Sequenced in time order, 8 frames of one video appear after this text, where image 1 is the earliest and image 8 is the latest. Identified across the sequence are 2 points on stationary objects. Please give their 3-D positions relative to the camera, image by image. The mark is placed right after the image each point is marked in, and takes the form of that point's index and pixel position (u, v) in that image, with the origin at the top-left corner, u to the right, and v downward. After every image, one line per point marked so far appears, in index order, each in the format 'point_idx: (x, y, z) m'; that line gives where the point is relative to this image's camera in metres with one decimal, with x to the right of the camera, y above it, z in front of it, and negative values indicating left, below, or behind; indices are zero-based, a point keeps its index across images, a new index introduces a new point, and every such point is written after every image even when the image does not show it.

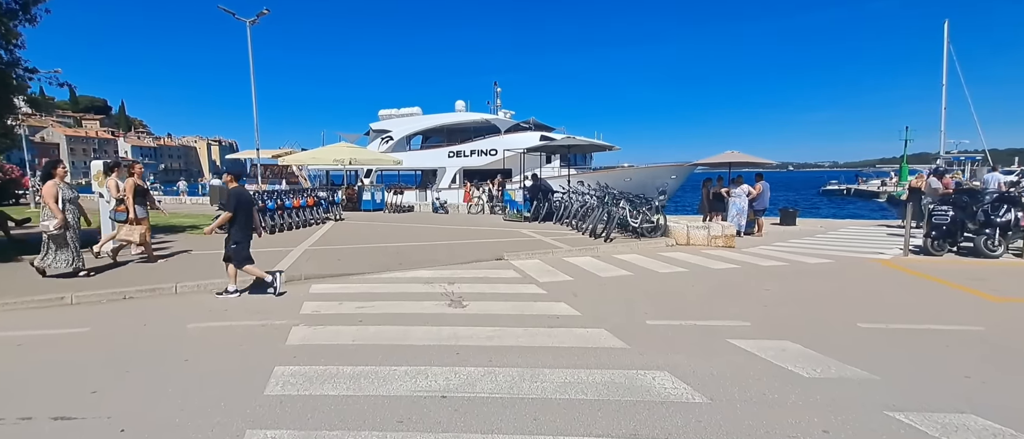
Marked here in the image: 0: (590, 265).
0: (+1.4, -0.8, +8.0) m
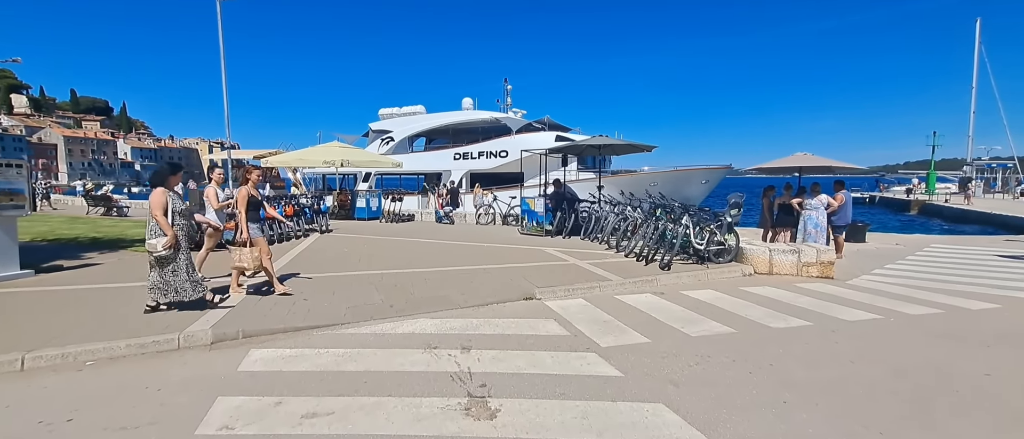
0: (+1.9, -1.2, +5.7) m
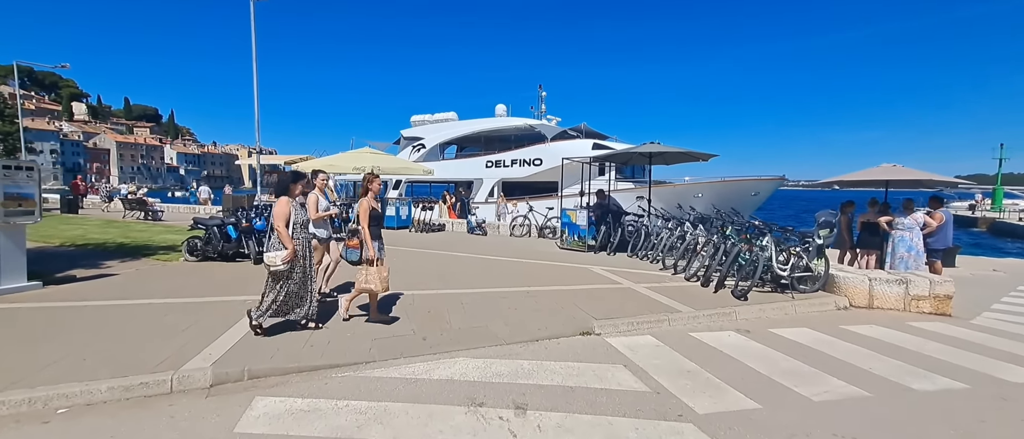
0: (+2.5, -1.4, +4.6) m
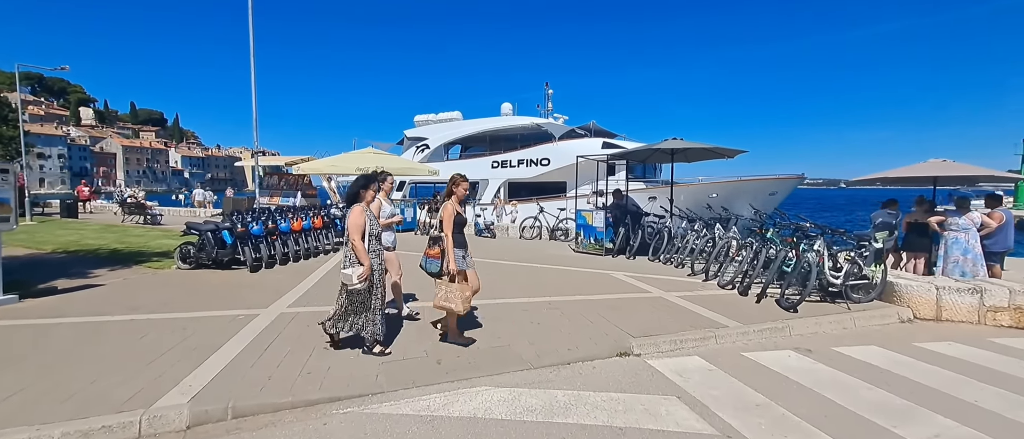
0: (+2.8, -1.5, +3.9) m
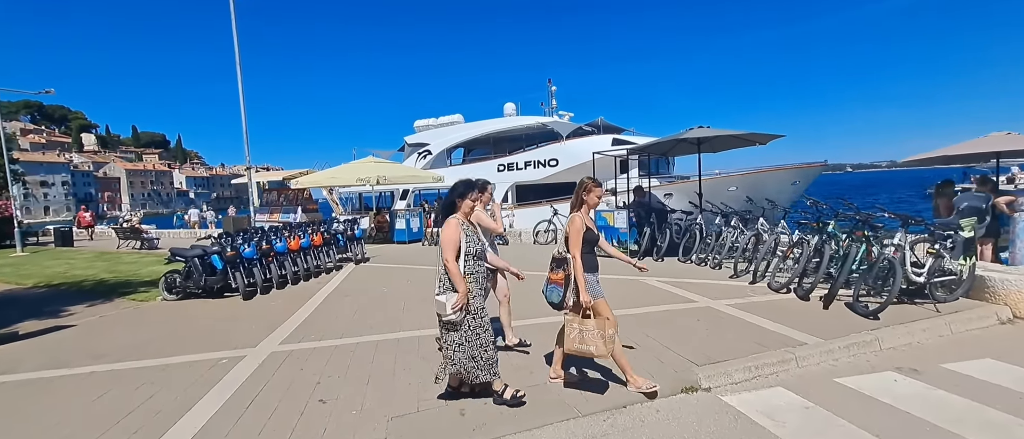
0: (+3.1, -1.4, +3.0) m
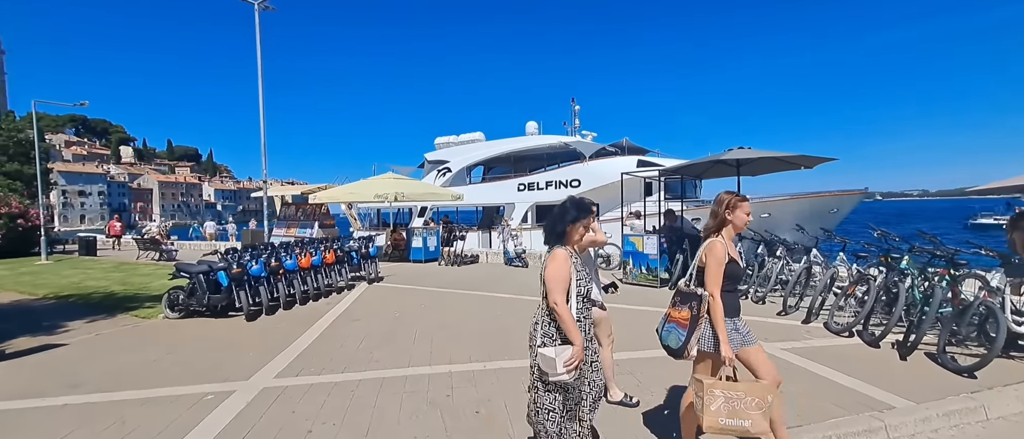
0: (+3.3, -1.6, +2.2) m
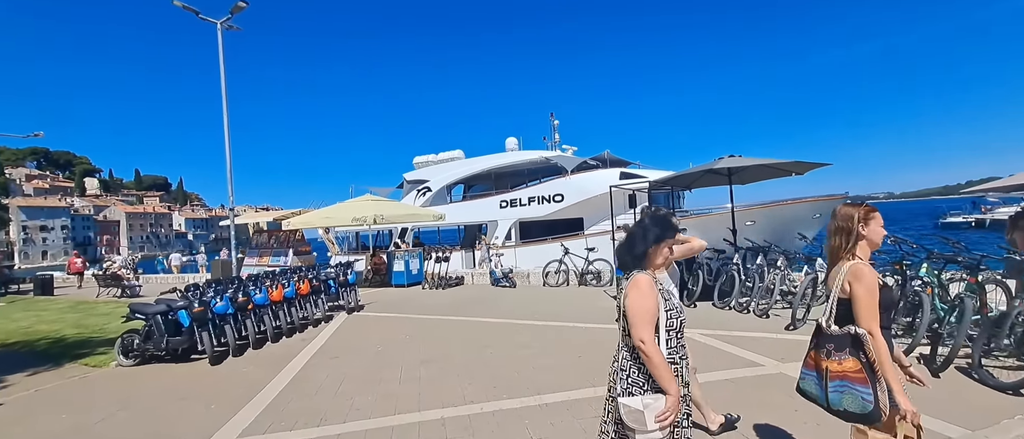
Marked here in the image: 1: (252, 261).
0: (+3.4, -1.6, +1.9) m
1: (-9.5, -1.5, +15.8) m
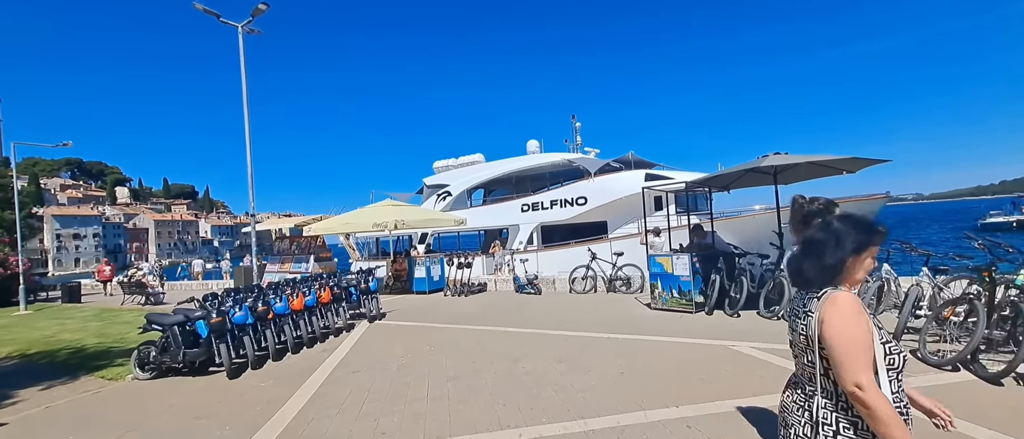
0: (+3.6, -1.6, +1.3) m
1: (-8.6, -1.7, +15.7) m
